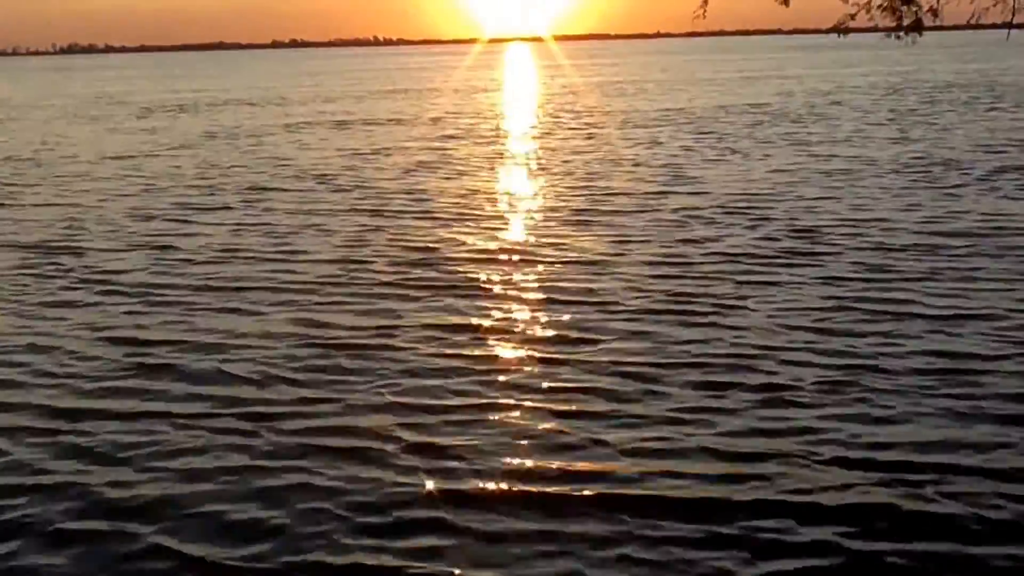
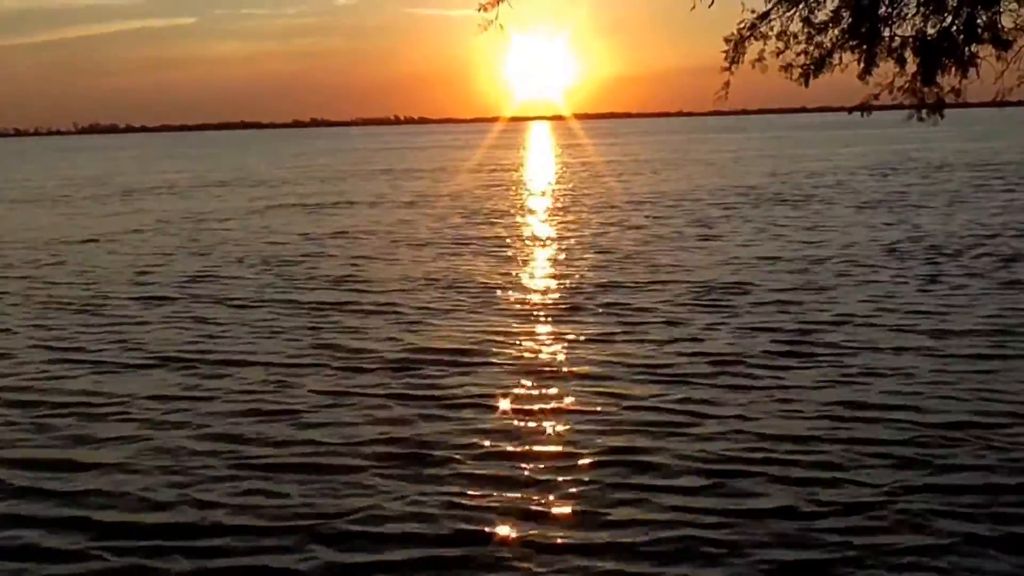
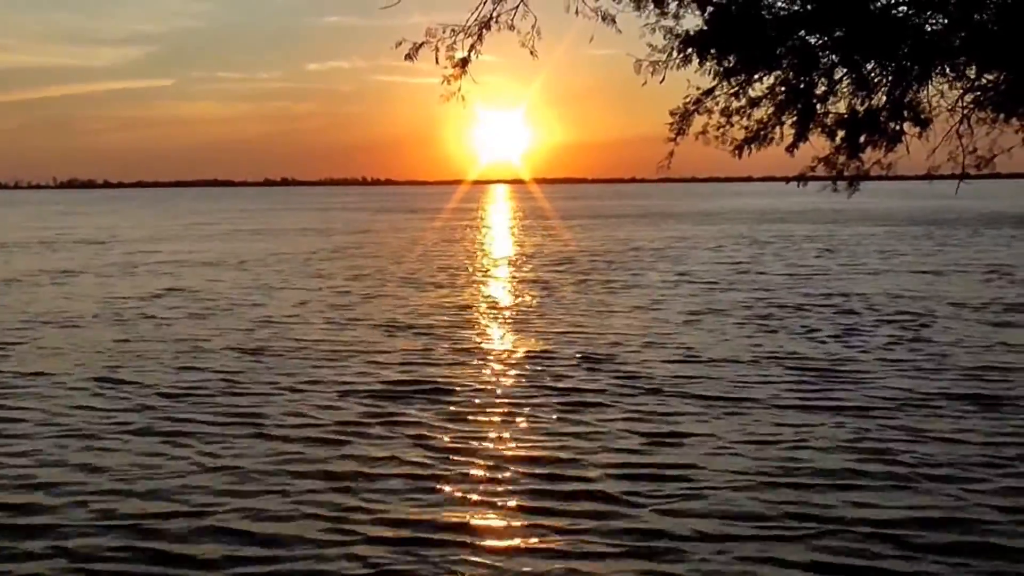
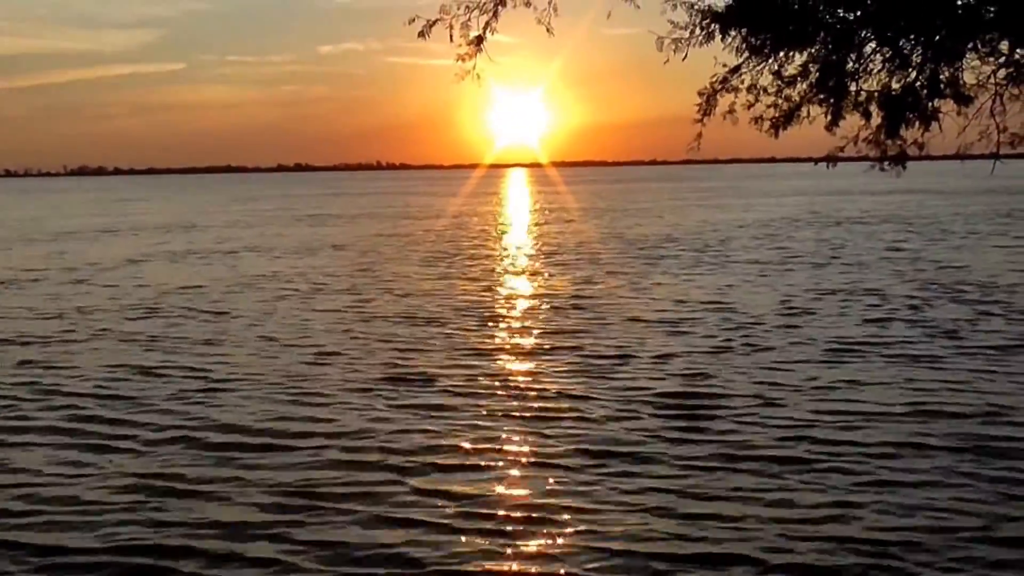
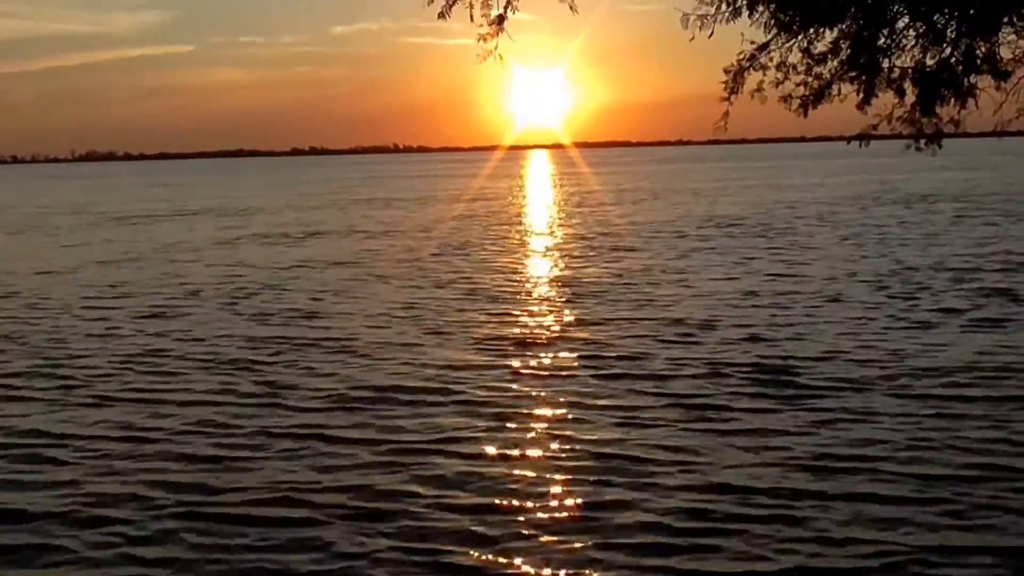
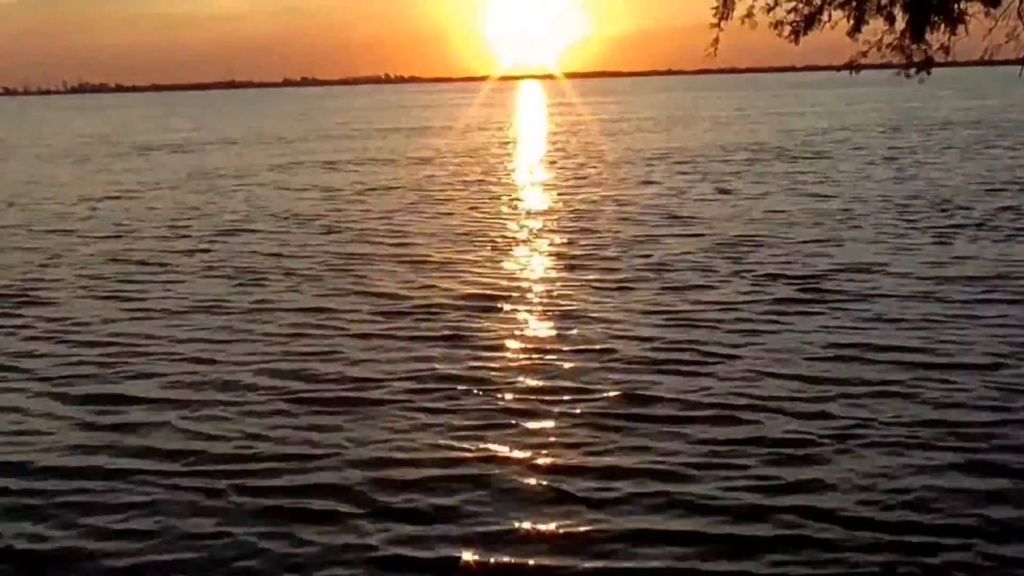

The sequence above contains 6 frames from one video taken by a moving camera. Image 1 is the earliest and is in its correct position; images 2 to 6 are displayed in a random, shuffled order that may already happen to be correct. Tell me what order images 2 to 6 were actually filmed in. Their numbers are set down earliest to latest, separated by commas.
6, 2, 5, 4, 3
